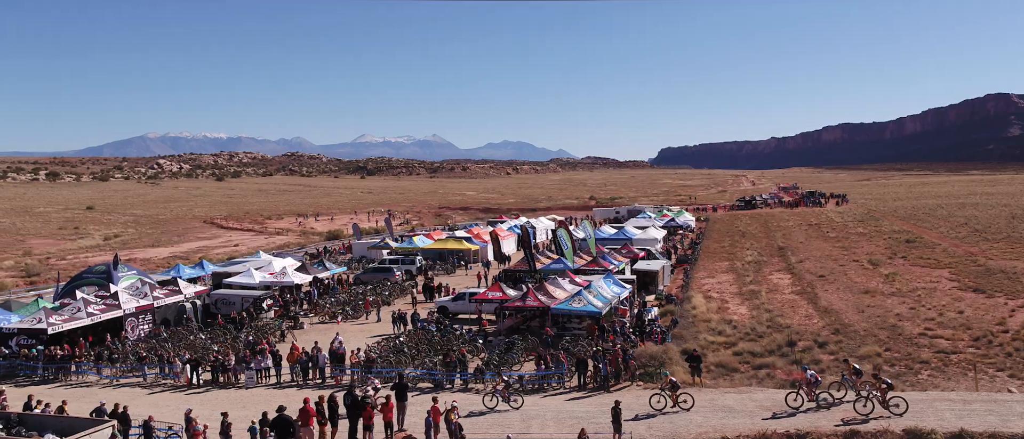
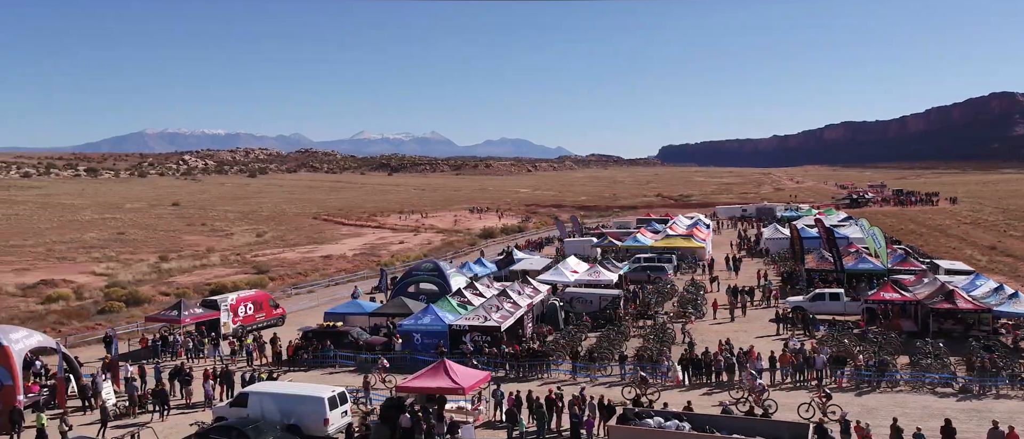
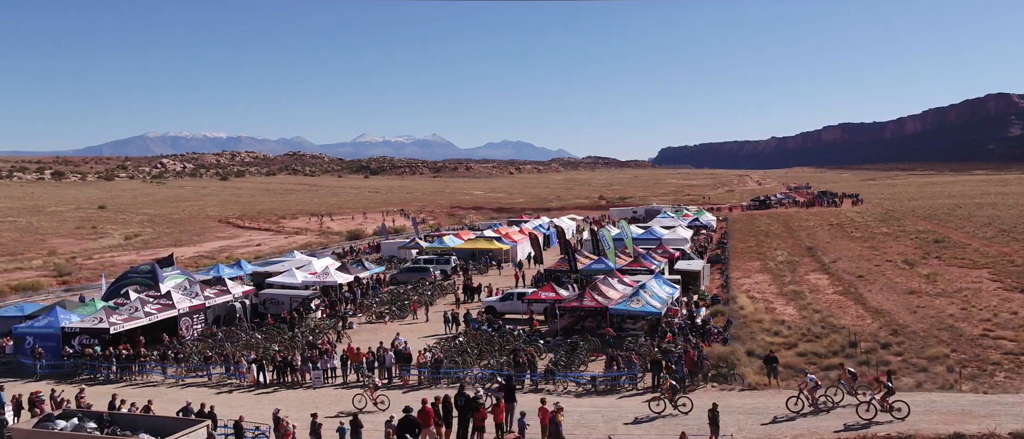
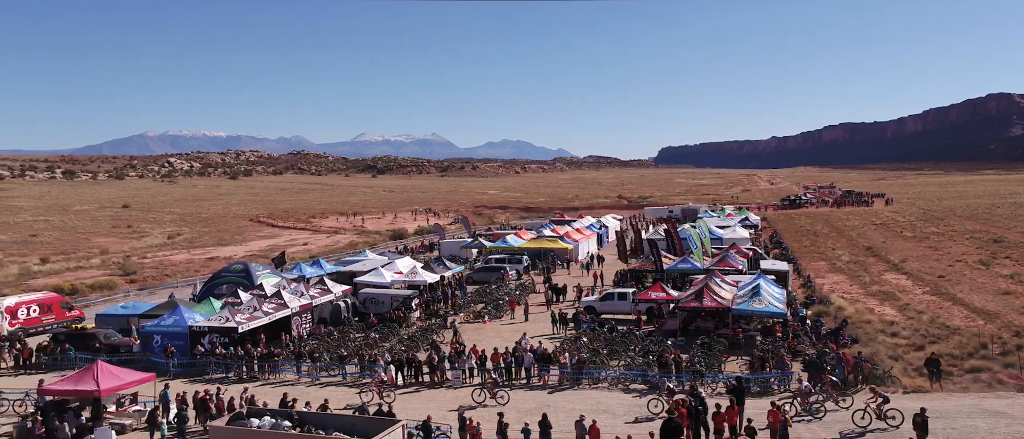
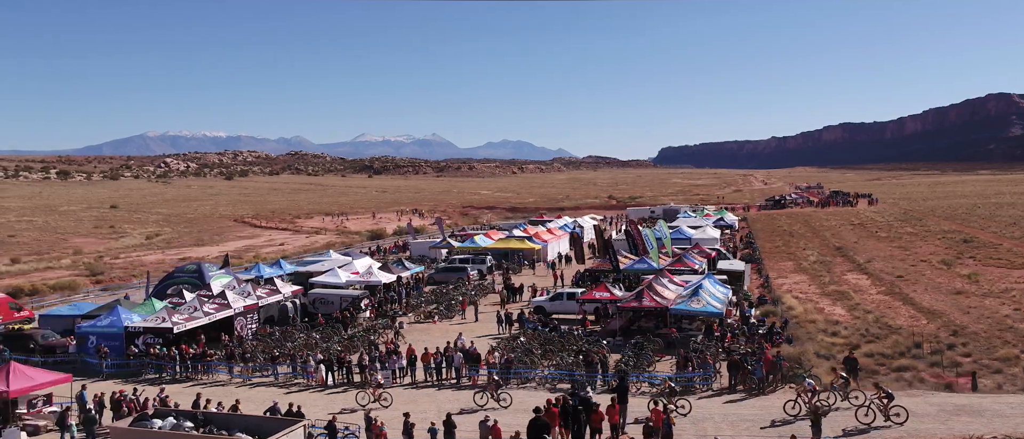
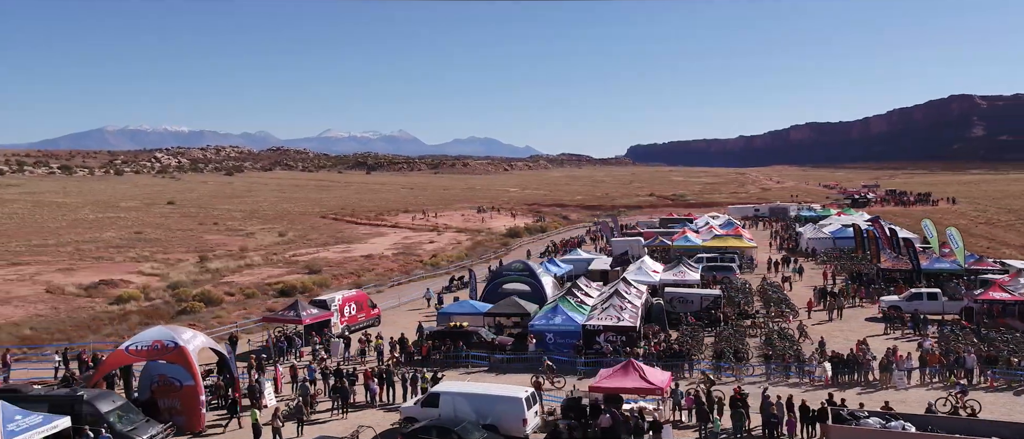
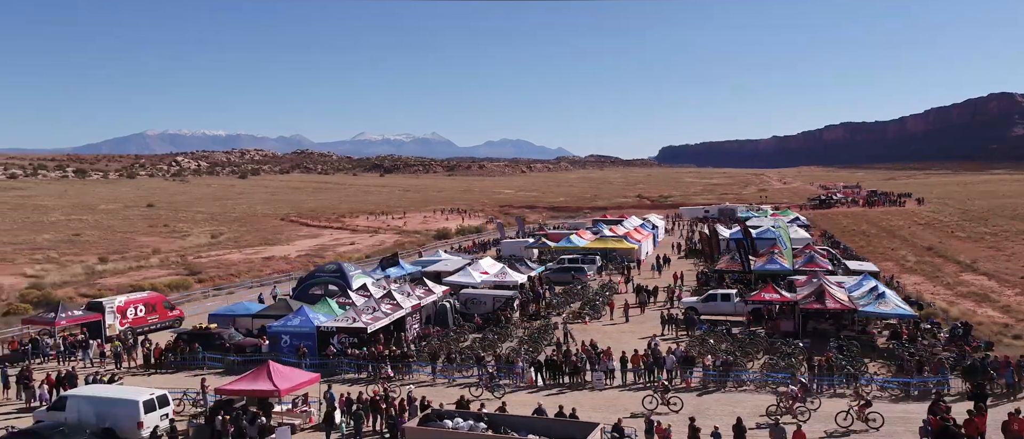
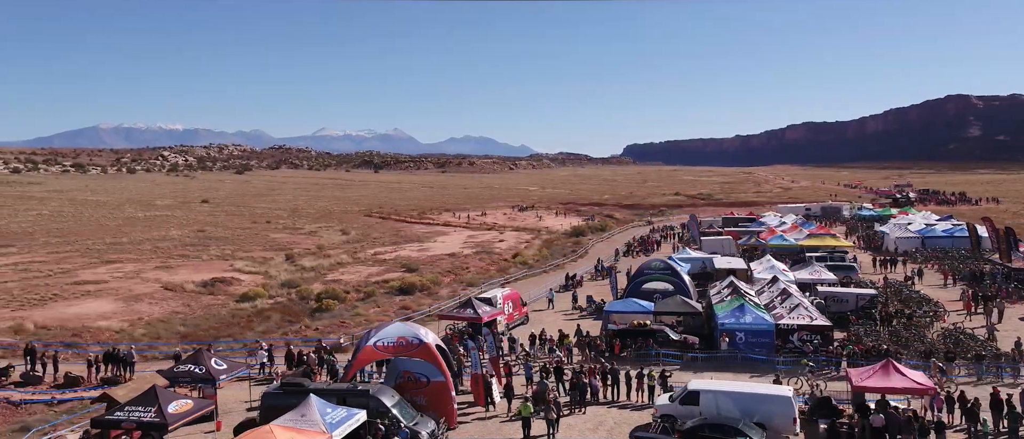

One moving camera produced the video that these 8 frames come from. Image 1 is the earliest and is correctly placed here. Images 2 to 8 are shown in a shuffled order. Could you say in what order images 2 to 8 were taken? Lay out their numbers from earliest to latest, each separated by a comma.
3, 5, 4, 7, 2, 6, 8
